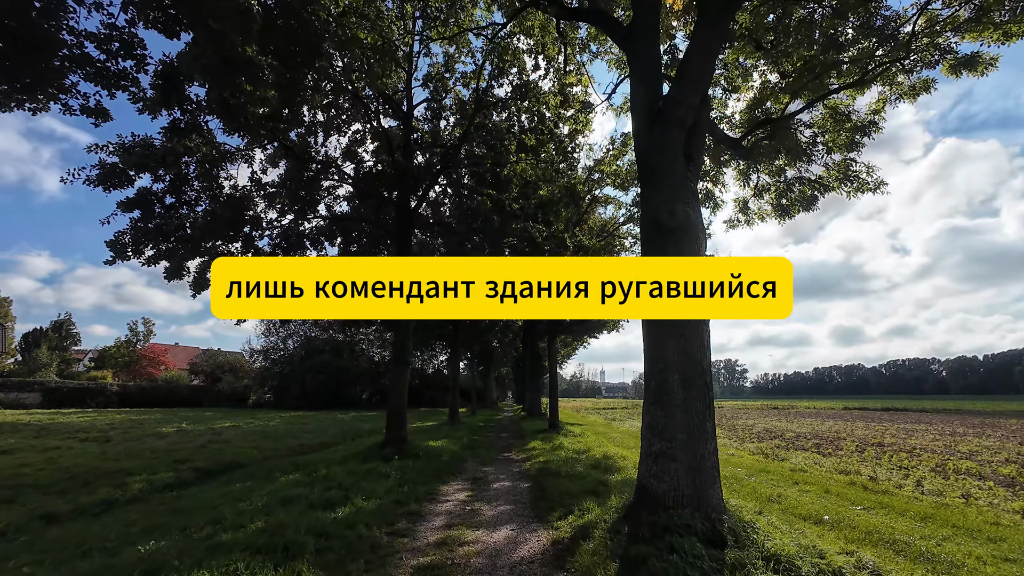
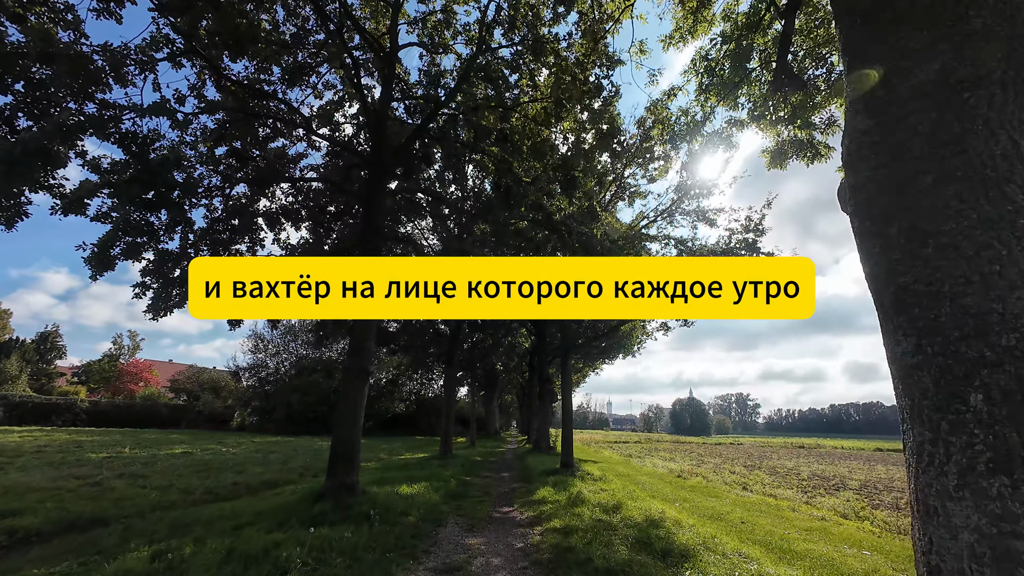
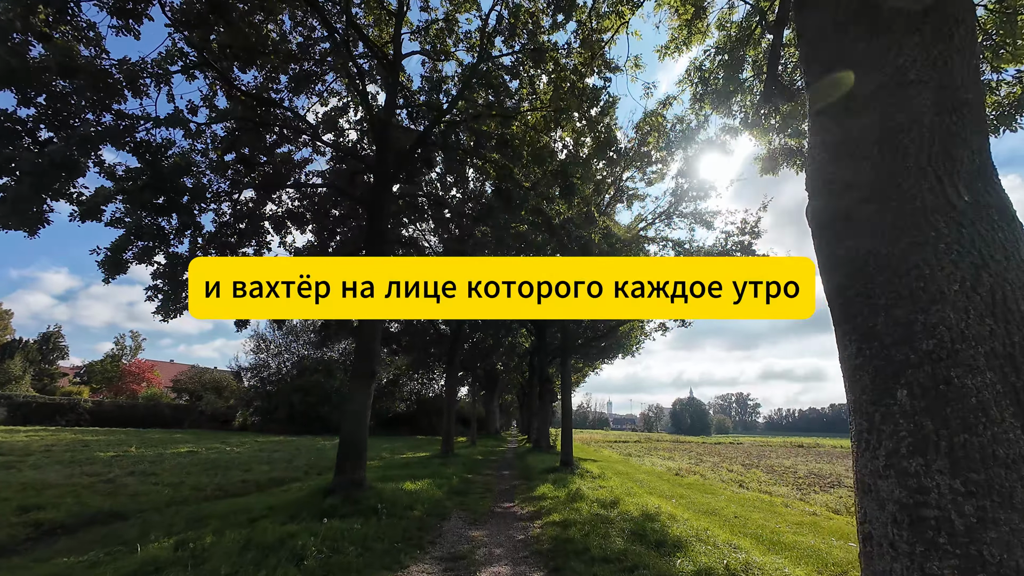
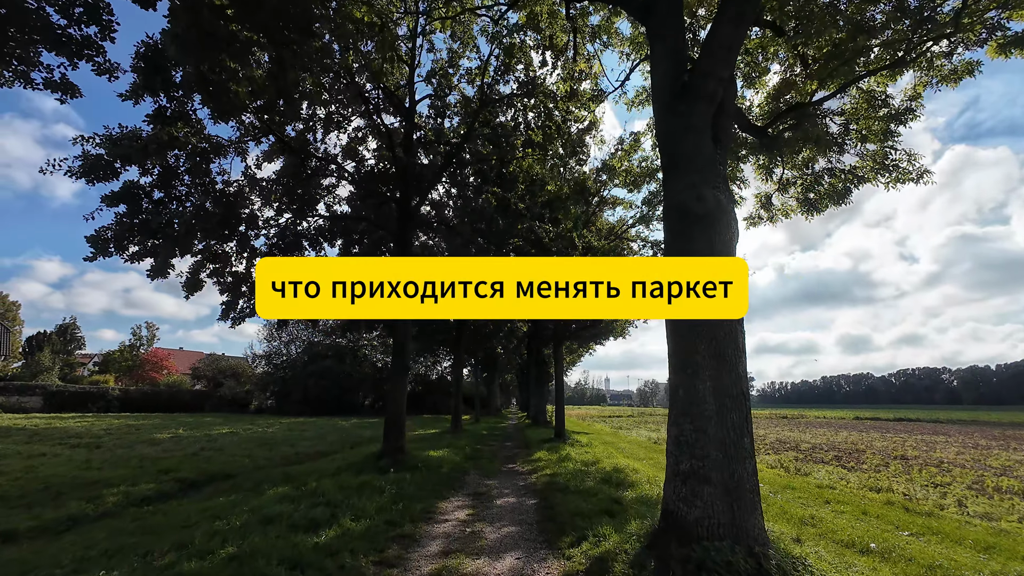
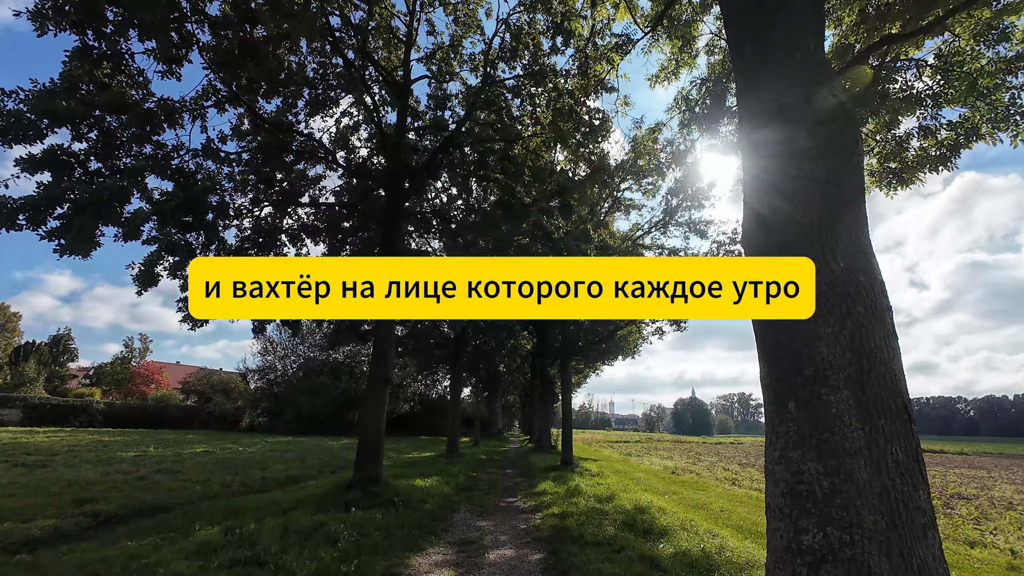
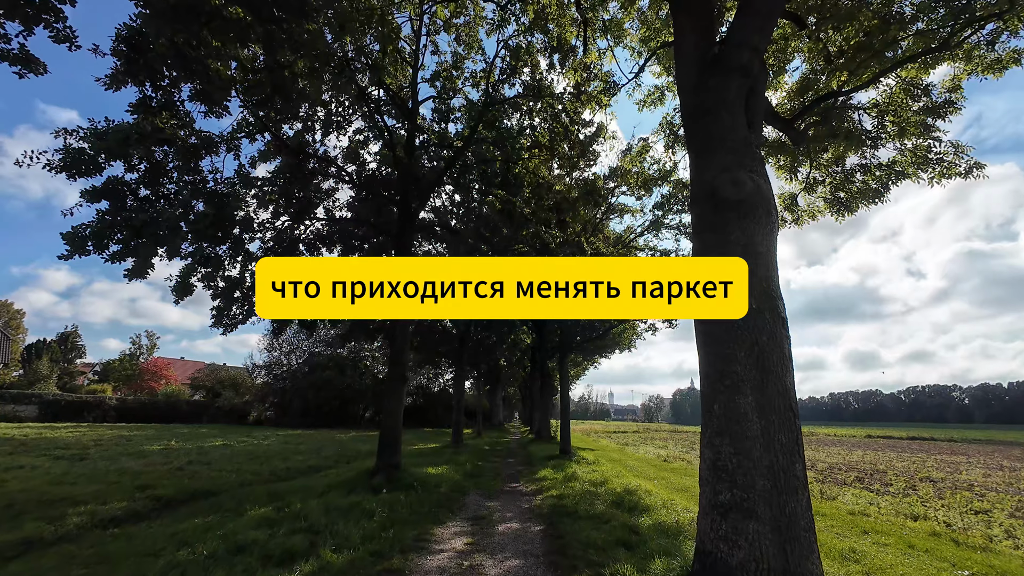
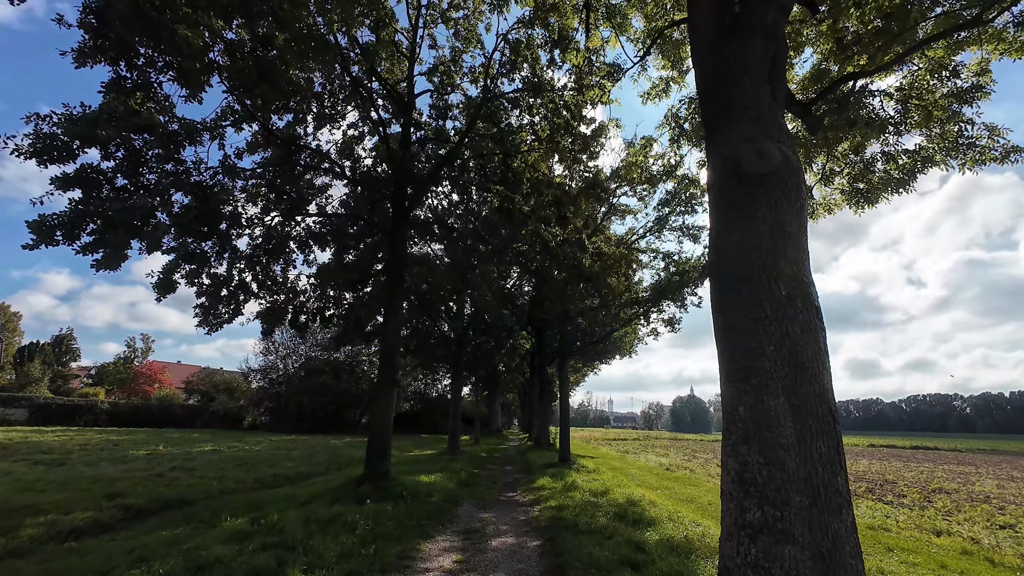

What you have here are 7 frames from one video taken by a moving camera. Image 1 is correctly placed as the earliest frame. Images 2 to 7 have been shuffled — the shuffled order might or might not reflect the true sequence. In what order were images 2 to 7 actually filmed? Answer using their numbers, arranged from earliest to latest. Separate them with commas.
4, 6, 7, 5, 3, 2
